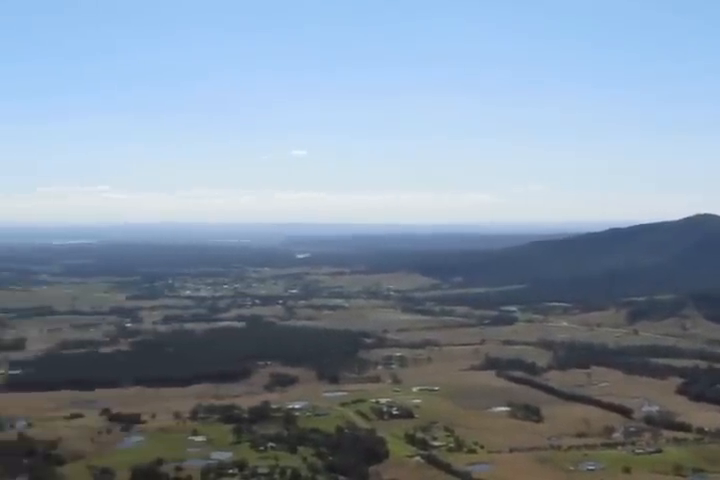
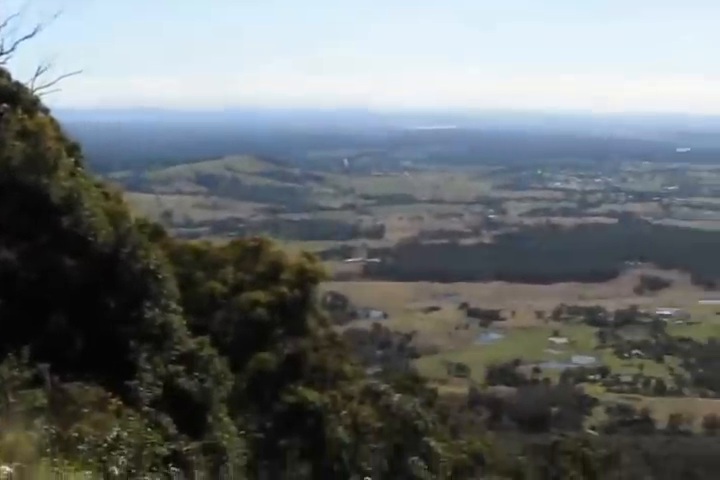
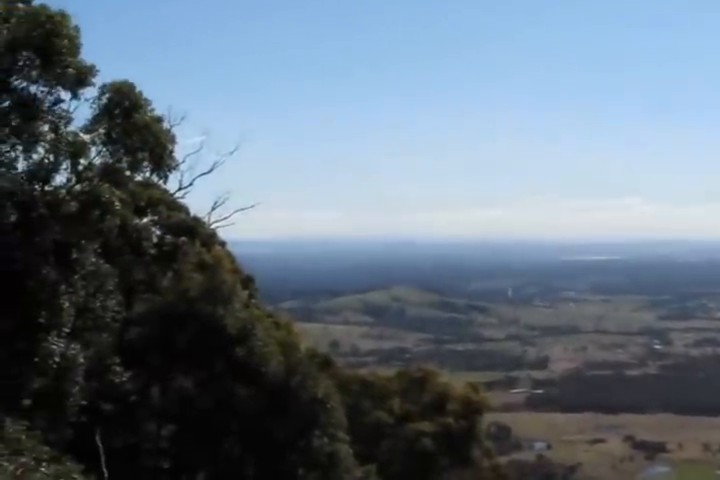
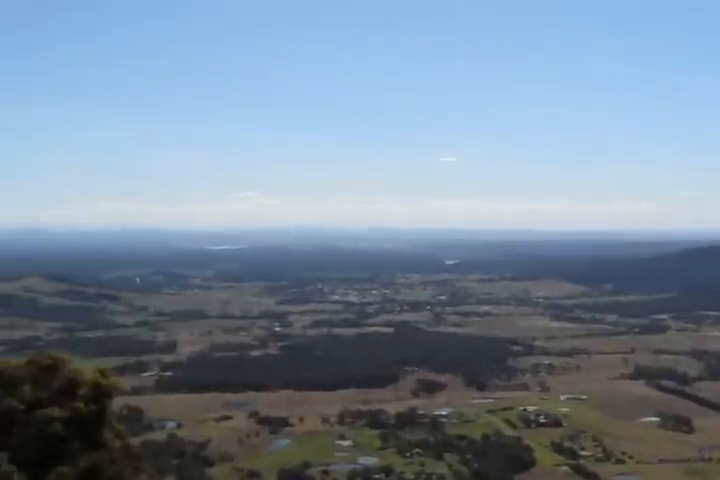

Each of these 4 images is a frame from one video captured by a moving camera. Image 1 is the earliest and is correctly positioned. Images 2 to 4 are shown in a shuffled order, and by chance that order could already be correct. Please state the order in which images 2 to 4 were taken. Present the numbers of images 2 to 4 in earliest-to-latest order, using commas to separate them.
4, 3, 2
